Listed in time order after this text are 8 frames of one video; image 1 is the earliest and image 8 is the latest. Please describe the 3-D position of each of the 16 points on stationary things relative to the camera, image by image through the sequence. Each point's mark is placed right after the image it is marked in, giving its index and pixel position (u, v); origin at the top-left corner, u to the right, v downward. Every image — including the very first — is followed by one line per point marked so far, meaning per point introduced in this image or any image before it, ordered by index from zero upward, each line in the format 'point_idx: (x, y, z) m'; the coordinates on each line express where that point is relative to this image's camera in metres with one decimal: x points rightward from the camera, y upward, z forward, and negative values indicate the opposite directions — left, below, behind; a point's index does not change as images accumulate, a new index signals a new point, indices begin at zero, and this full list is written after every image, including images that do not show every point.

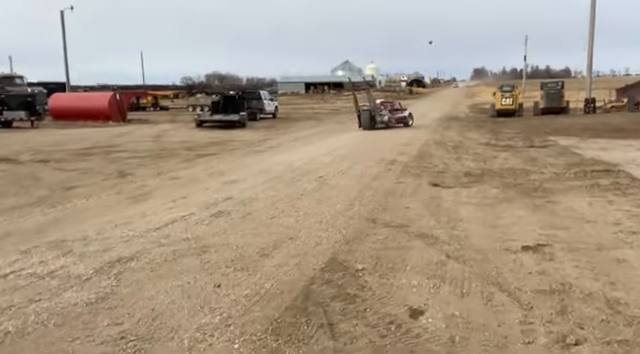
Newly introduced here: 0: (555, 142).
0: (+8.0, +1.2, +19.9) m
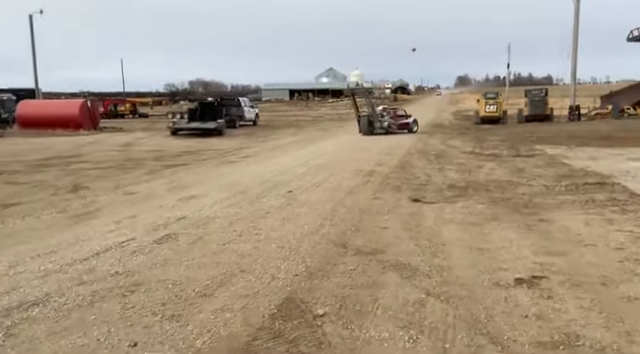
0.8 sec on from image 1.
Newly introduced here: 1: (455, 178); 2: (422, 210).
0: (+7.3, +0.8, +19.2) m
1: (+3.0, 0.0, +13.0) m
2: (+1.5, -0.5, +8.7) m
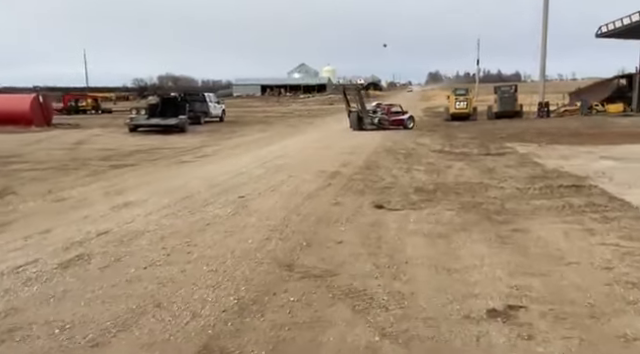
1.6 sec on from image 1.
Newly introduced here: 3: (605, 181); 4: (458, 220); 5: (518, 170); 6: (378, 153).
0: (+6.1, +0.9, +18.5) m
1: (+2.2, 0.0, +12.2) m
2: (+0.9, -0.6, +7.9) m
3: (+5.2, -0.1, +10.7) m
4: (+1.9, -0.6, +8.0) m
5: (+4.5, +0.1, +13.3) m
6: (+1.8, +0.7, +17.5) m
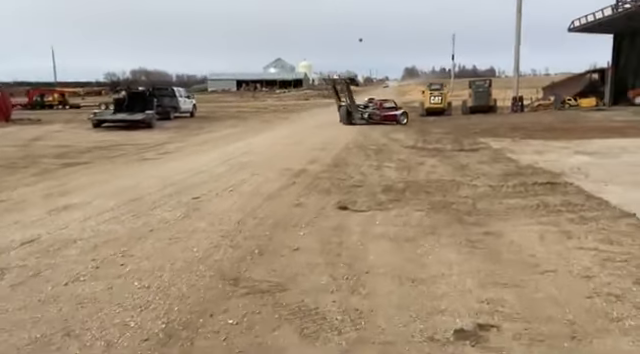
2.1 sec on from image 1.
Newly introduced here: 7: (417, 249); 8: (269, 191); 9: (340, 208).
0: (+5.2, +1.0, +18.2) m
1: (+1.5, 0.0, +11.7) m
2: (+0.4, -0.5, +7.3) m
3: (+4.6, 0.0, +10.3) m
4: (+1.4, -0.6, +7.5) m
5: (+3.8, +0.2, +12.8) m
6: (+0.9, +0.8, +17.0) m
7: (+1.0, -0.8, +6.1) m
8: (-0.8, -0.2, +9.3) m
9: (+0.3, -0.4, +8.1) m
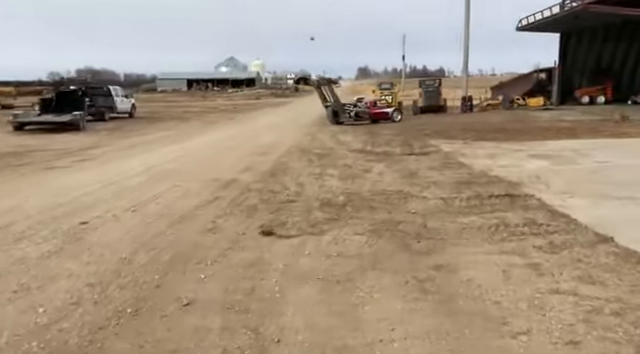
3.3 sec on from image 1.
0: (+3.4, +0.8, +17.0) m
1: (+0.3, -0.2, +10.3) m
2: (-0.5, -0.7, +5.9) m
3: (+3.5, -0.2, +9.2) m
4: (+0.5, -0.8, +6.1) m
5: (+2.5, +0.1, +11.6) m
6: (-0.8, +0.6, +15.5) m
7: (+0.2, -1.0, +4.7) m
8: (-1.8, -0.4, +7.7) m
9: (-0.7, -0.6, +6.7) m
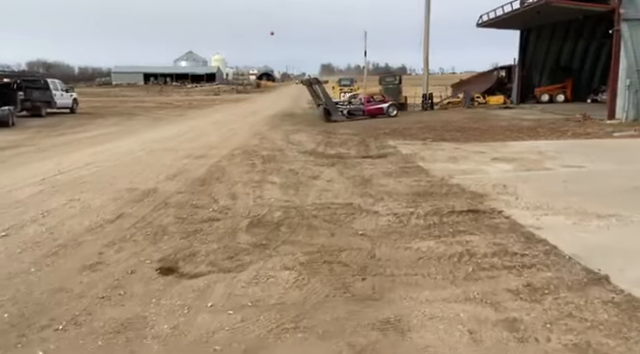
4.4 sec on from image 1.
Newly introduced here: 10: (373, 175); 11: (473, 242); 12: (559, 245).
0: (+2.0, +0.7, +15.7) m
1: (-0.7, -0.3, +8.8) m
2: (-1.2, -0.9, +4.3) m
3: (+2.6, -0.3, +7.9) m
4: (-0.2, -0.9, +4.7) m
5: (+1.4, -0.1, +10.3) m
6: (-2.1, +0.5, +13.9) m
7: (-0.4, -1.1, +3.3) m
8: (-2.6, -0.6, +6.1) m
9: (-1.4, -0.8, +5.1) m
10: (+1.0, +0.1, +11.4) m
11: (+1.6, -0.7, +6.0) m
12: (+2.4, -0.7, +5.8) m
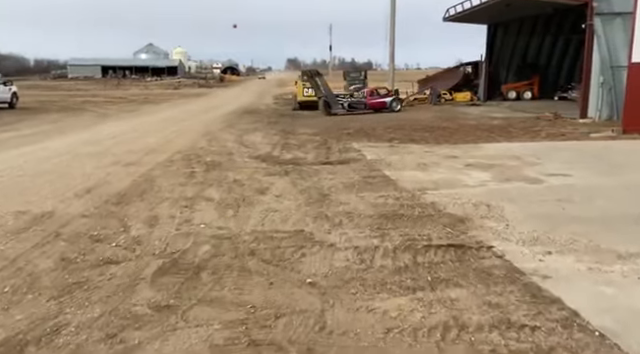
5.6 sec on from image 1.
0: (+0.9, +0.6, +14.1) m
1: (-1.4, -0.6, +7.0) m
2: (-1.6, -1.2, +2.5) m
3: (+1.9, -0.6, +6.3) m
4: (-0.7, -1.2, +2.9) m
5: (+0.6, -0.3, +8.6) m
6: (-3.1, +0.3, +12.0) m
7: (-0.7, -1.4, +1.5) m
8: (-3.2, -0.9, +4.2) m
9: (-1.9, -1.1, +3.3) m
10: (+0.2, -0.2, +9.7) m
11: (+1.0, -0.9, +4.4) m
12: (+1.8, -0.9, +4.2) m
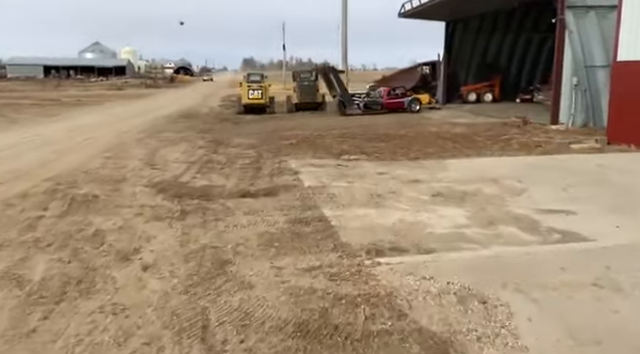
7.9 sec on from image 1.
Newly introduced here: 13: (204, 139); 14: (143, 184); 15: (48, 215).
0: (-0.5, 0.0, +10.8) m
1: (-2.3, -1.2, +3.6) m
2: (-2.2, -1.8, -0.9) m
3: (+1.1, -1.1, +3.1) m
4: (-1.3, -1.8, -0.4) m
5: (-0.4, -0.9, +5.4) m
6: (-4.3, -0.3, +8.5) m
7: (-1.2, -2.0, -1.8) m
8: (-3.8, -1.5, +0.7) m
9: (-2.5, -1.7, -0.1) m
10: (-0.9, -0.7, +6.4) m
11: (+0.3, -1.5, +1.2) m
12: (+1.1, -1.5, +1.0) m
13: (-3.7, +1.2, +18.1) m
14: (-3.0, -0.2, +9.8) m
15: (-3.5, -0.5, +7.3) m
